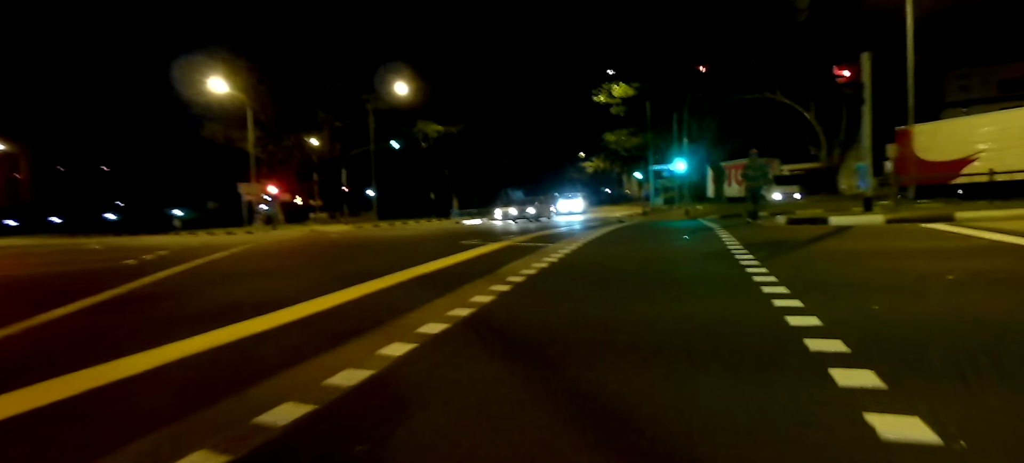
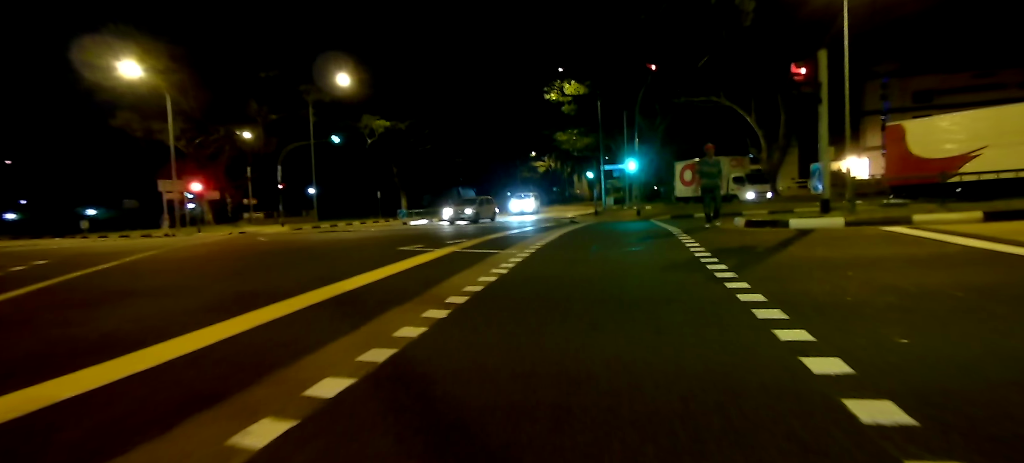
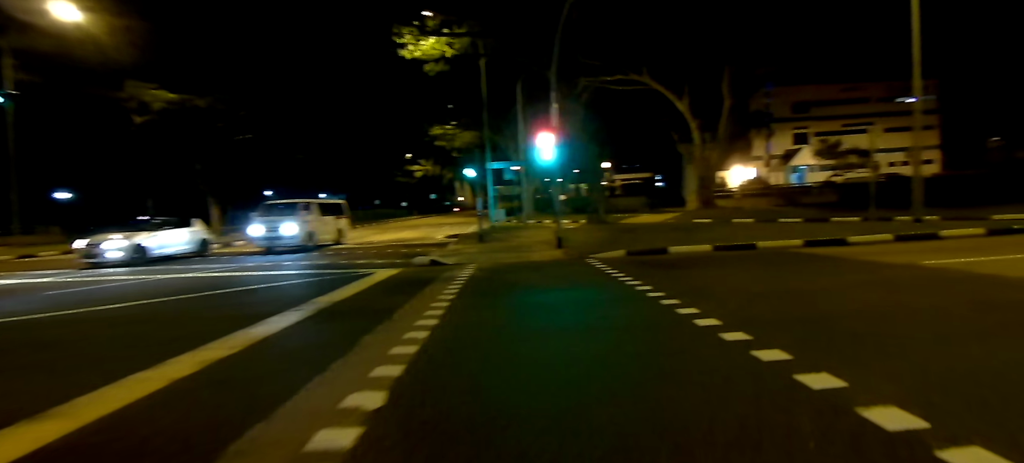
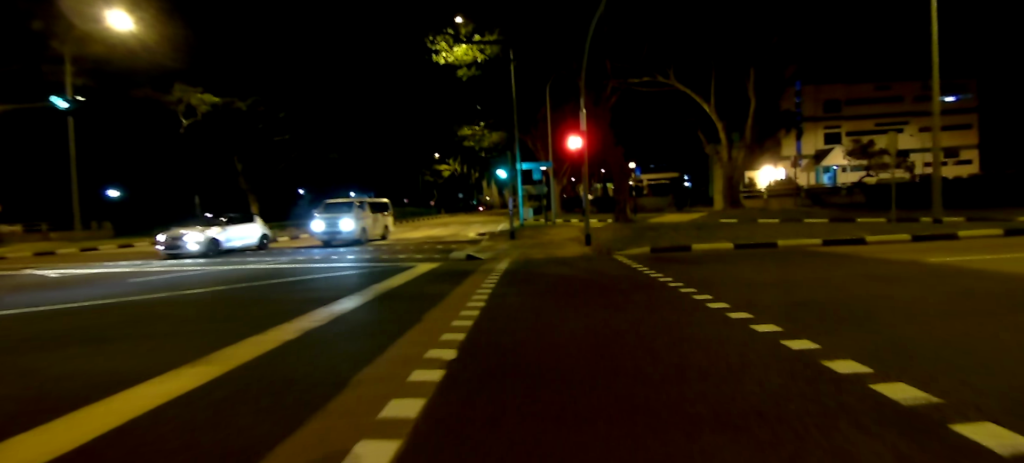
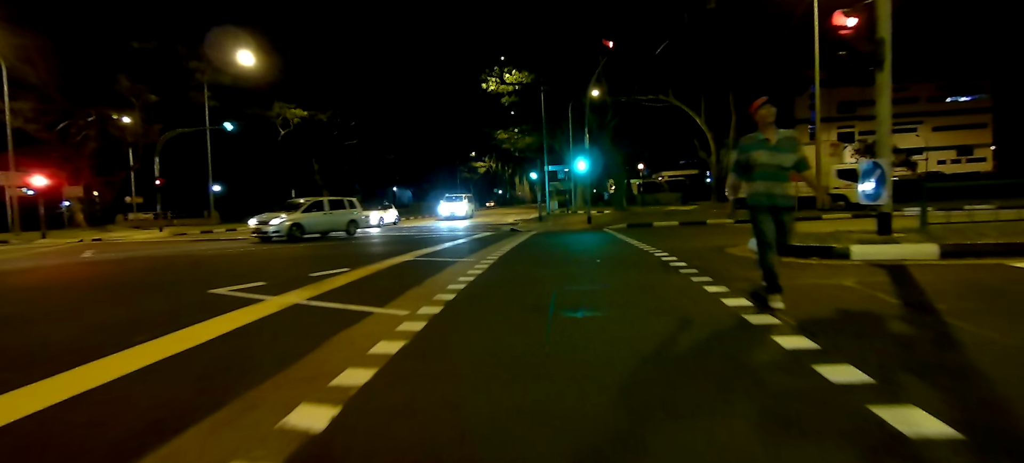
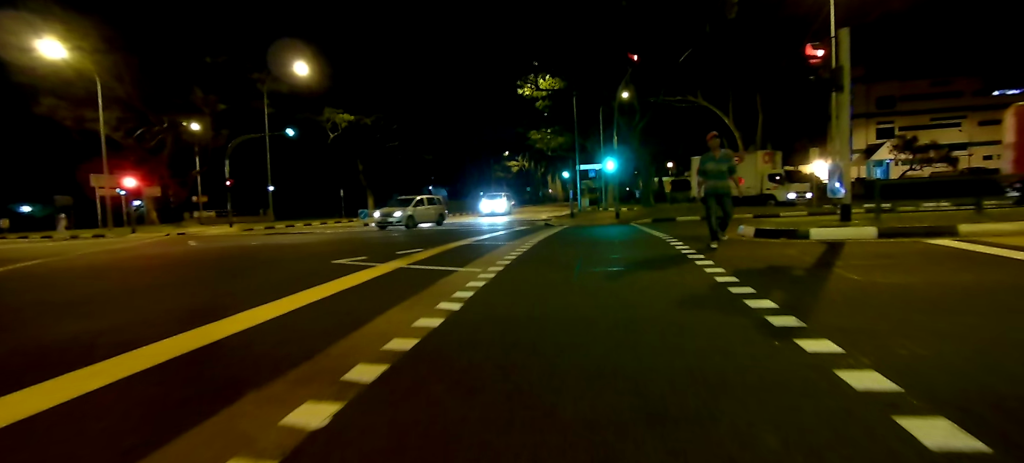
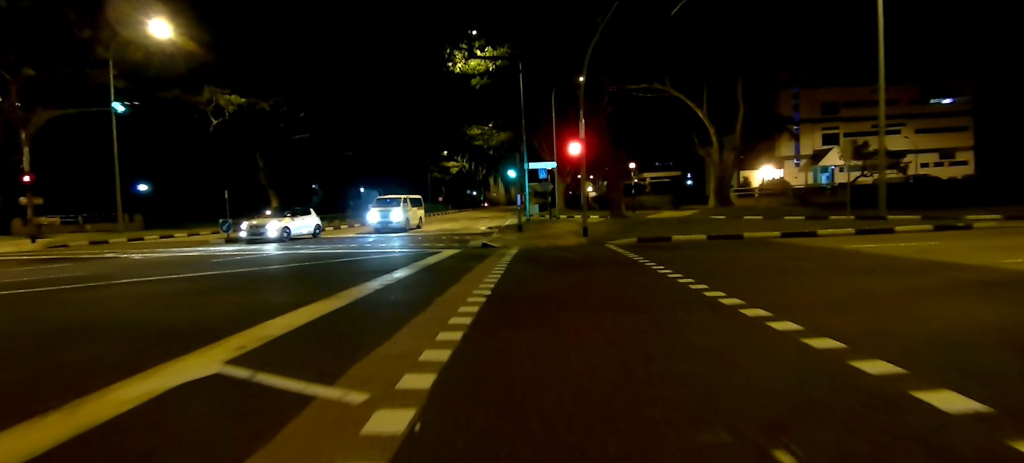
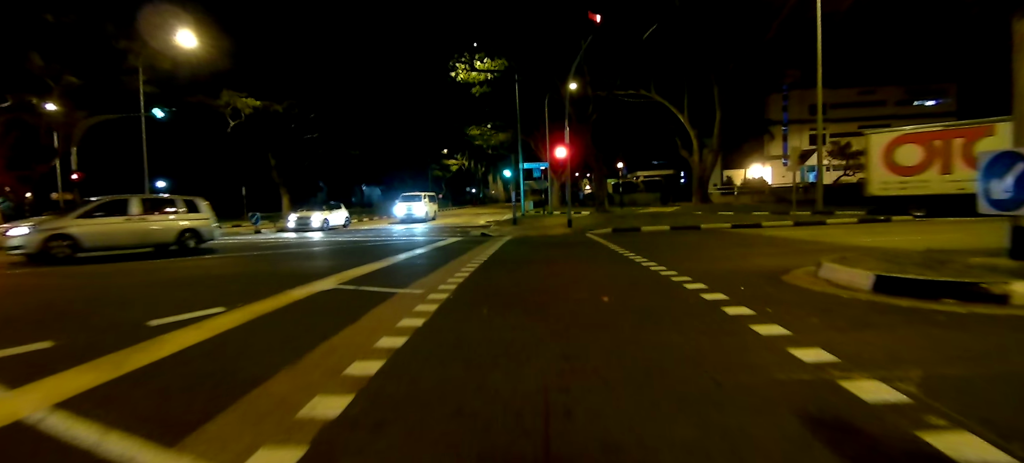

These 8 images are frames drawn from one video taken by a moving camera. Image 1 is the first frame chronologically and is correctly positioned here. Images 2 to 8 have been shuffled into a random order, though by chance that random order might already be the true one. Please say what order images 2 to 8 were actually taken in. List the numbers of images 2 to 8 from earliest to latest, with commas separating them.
2, 6, 5, 8, 7, 4, 3
